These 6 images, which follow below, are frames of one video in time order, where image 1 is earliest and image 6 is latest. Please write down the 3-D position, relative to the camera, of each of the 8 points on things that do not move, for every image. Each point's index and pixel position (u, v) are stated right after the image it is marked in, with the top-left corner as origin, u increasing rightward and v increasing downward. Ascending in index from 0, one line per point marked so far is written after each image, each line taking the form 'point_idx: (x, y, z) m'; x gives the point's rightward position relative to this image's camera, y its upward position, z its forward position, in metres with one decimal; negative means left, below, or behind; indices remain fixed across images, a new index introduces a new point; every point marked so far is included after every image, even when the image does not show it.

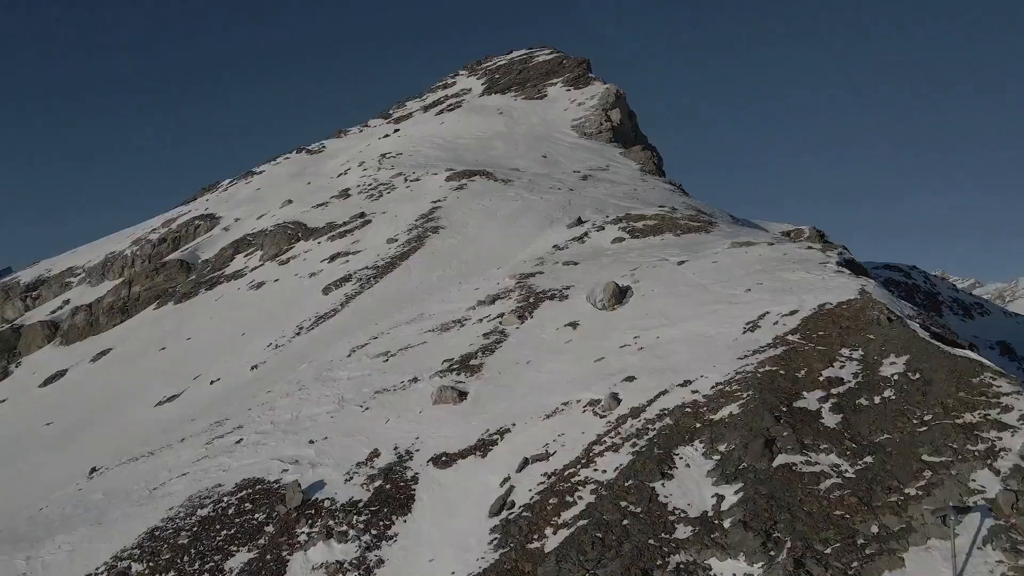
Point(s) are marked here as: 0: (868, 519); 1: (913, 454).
0: (+4.4, -2.9, +7.7) m
1: (+5.4, -2.2, +8.4) m
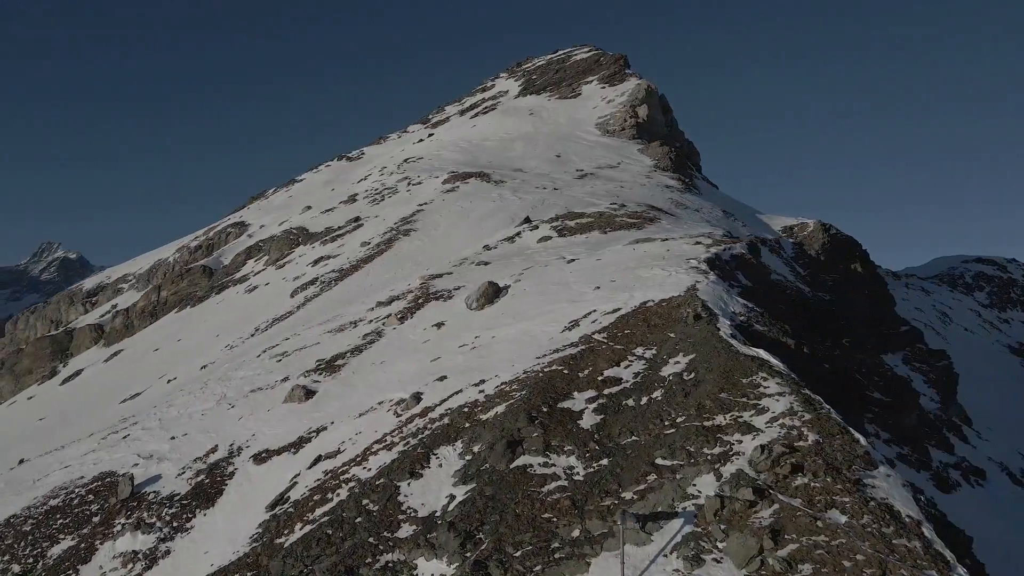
0: (+0.7, -2.9, +7.5) m
1: (+1.8, -2.2, +8.0) m
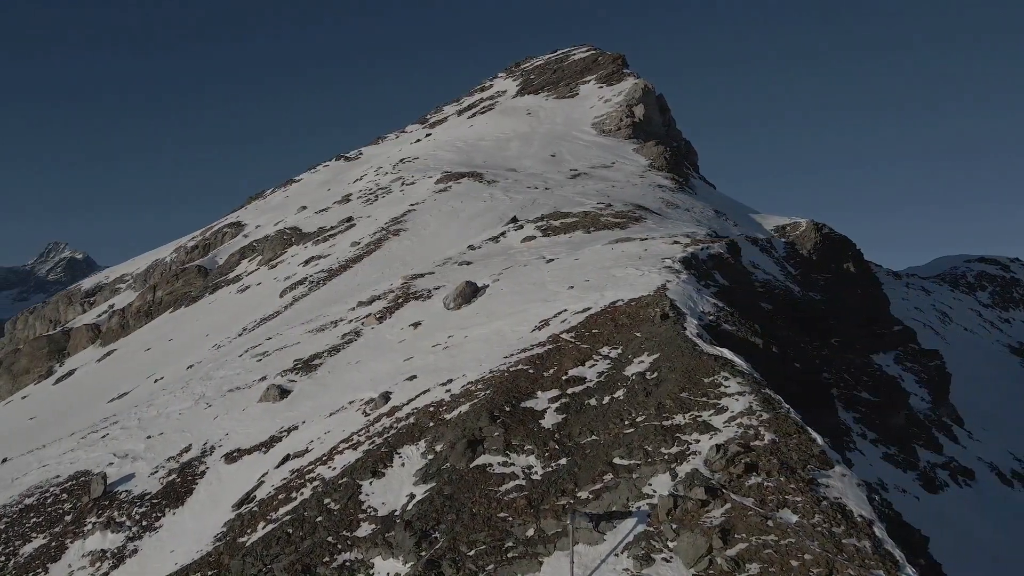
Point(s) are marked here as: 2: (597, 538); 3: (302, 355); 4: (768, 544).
0: (+0.2, -2.8, +7.5) m
1: (+1.2, -2.2, +8.0) m
2: (+1.0, -2.9, +7.1) m
3: (-4.9, -1.6, +14.4) m
4: (+2.8, -2.8, +6.6) m
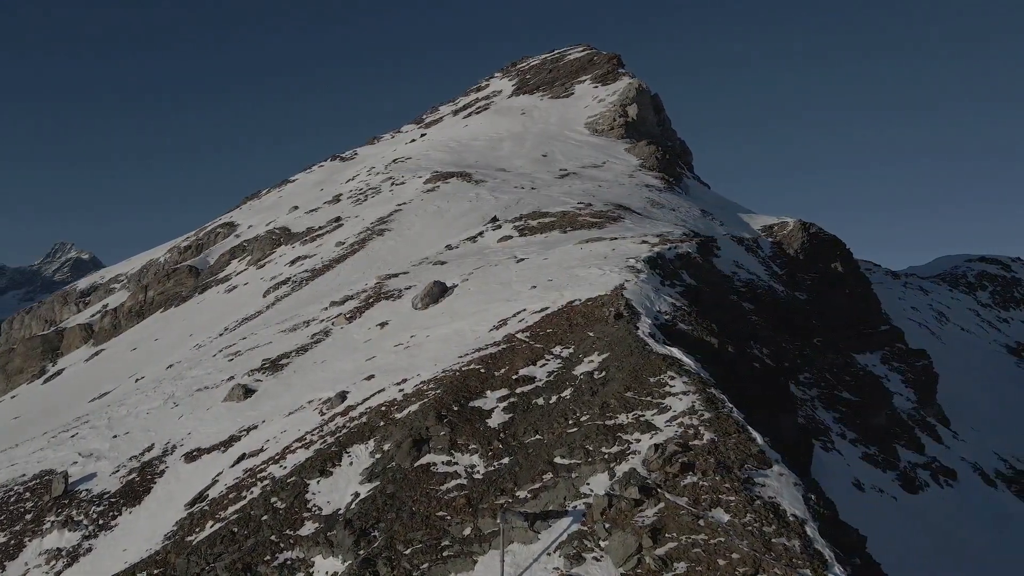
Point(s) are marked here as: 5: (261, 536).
0: (-0.6, -2.8, +7.5) m
1: (+0.5, -2.2, +8.0) m
2: (+0.2, -2.9, +7.1) m
3: (-5.6, -1.6, +14.4) m
4: (+2.0, -2.8, +6.7) m
5: (-3.3, -3.3, +8.2) m
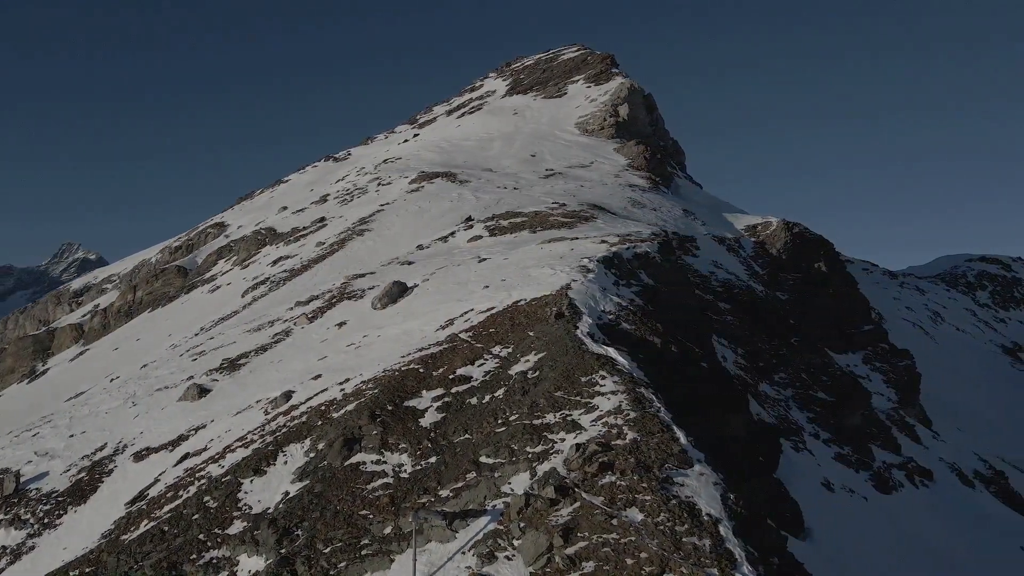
0: (-1.5, -2.8, +7.5) m
1: (-0.5, -2.2, +8.0) m
2: (-0.8, -2.9, +7.1) m
3: (-6.6, -1.6, +14.5) m
4: (+1.0, -2.7, +6.7) m
5: (-4.3, -3.3, +8.2) m
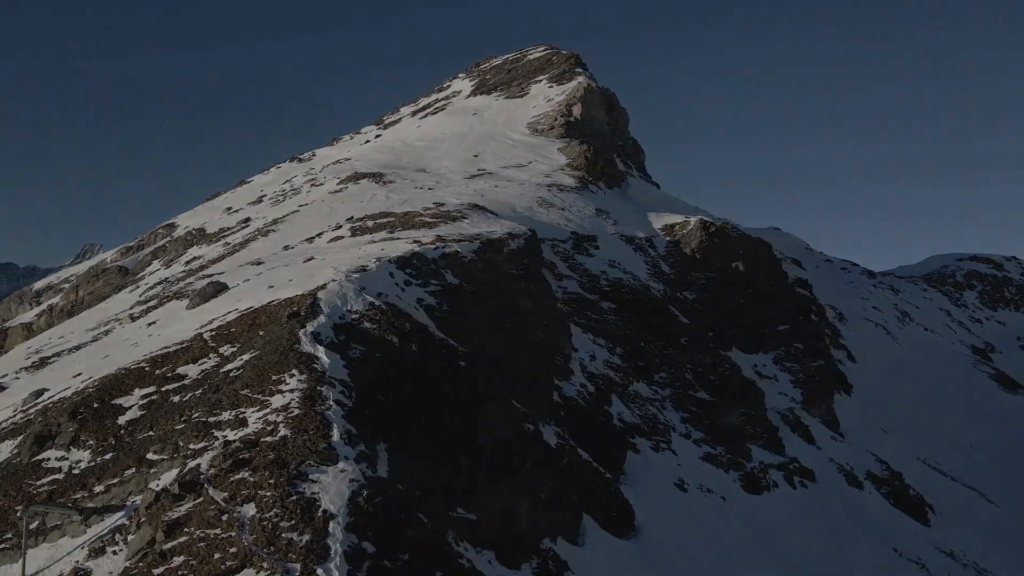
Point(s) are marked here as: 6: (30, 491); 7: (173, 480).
0: (-5.9, -2.8, +7.7) m
1: (-4.9, -2.2, +8.2) m
2: (-5.1, -2.9, +7.3) m
3: (-10.9, -1.6, +14.7) m
4: (-3.4, -2.7, +6.8) m
5: (-8.7, -3.3, +8.4) m
6: (-6.8, -2.8, +8.0) m
7: (-3.9, -2.2, +7.6) m
